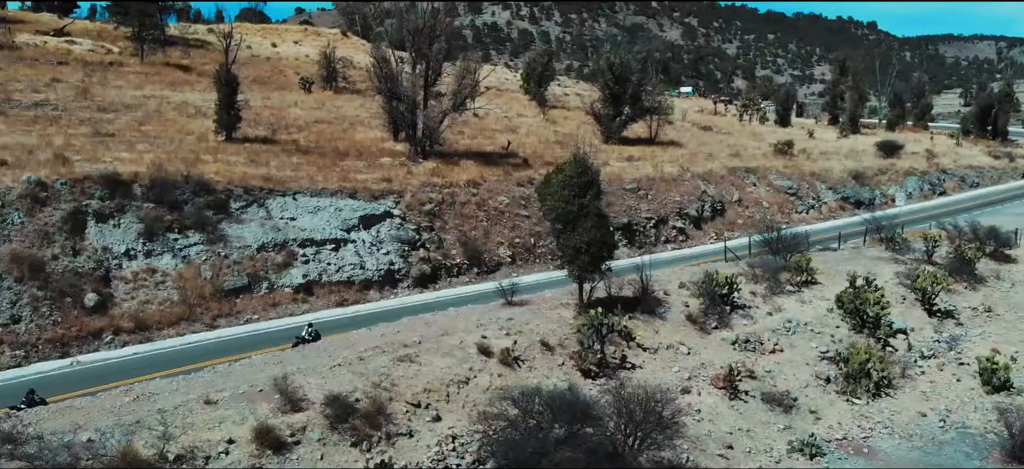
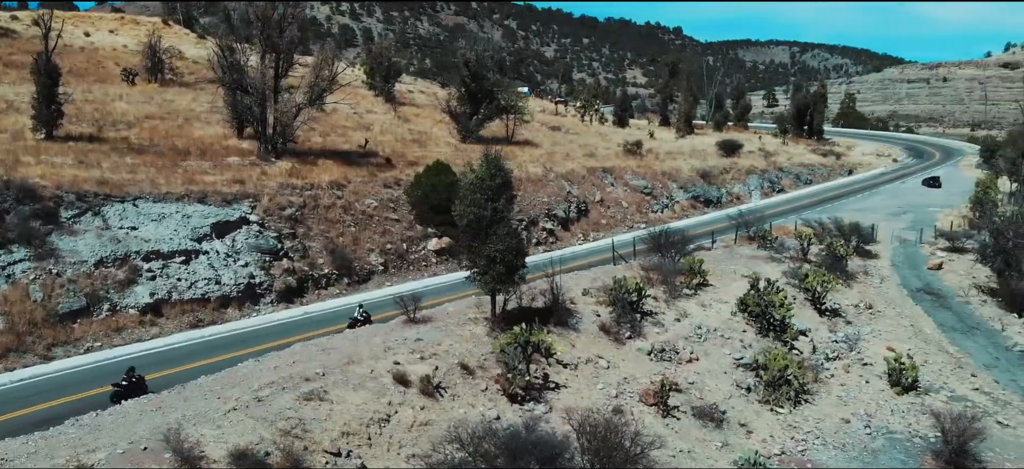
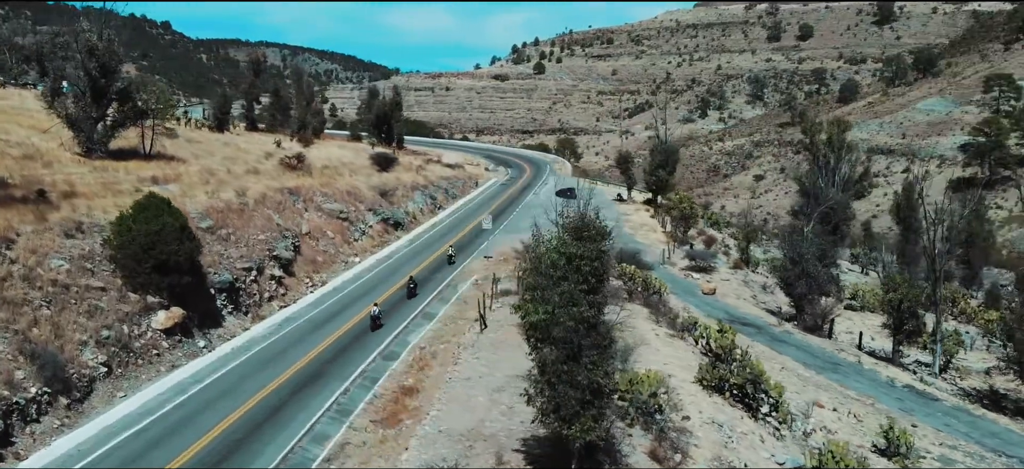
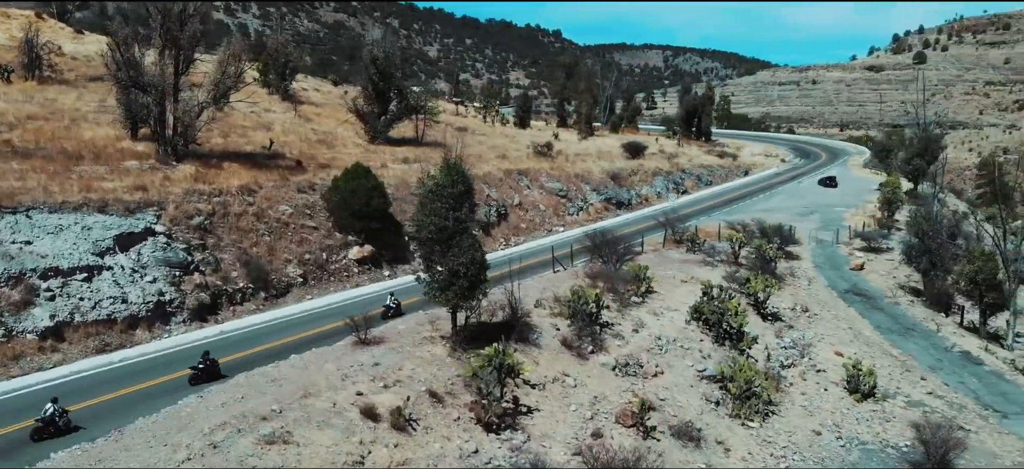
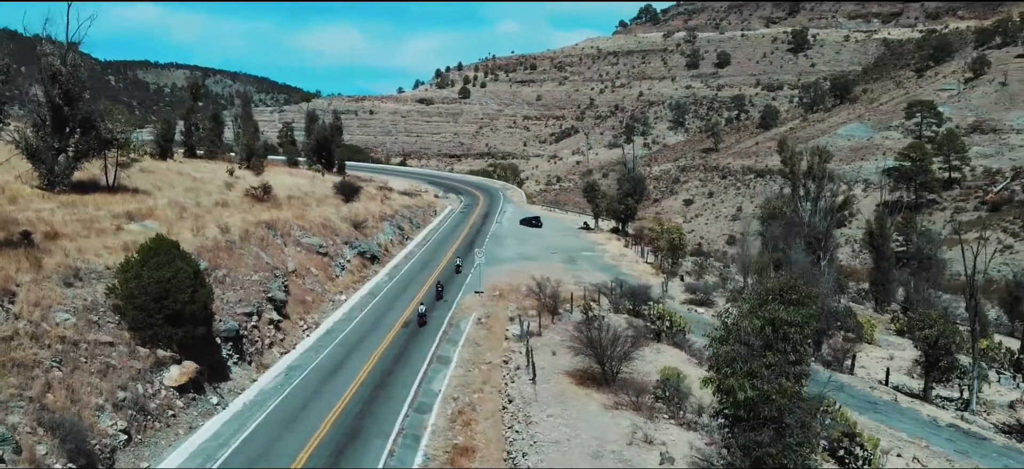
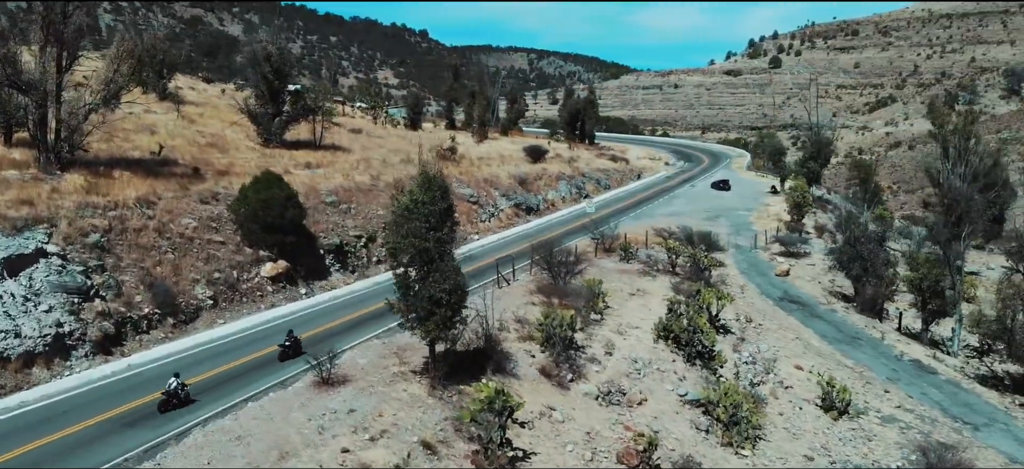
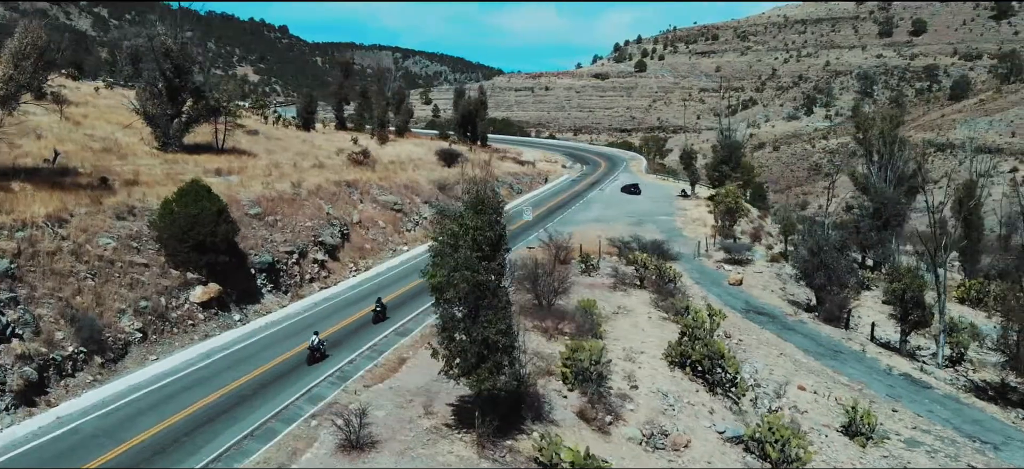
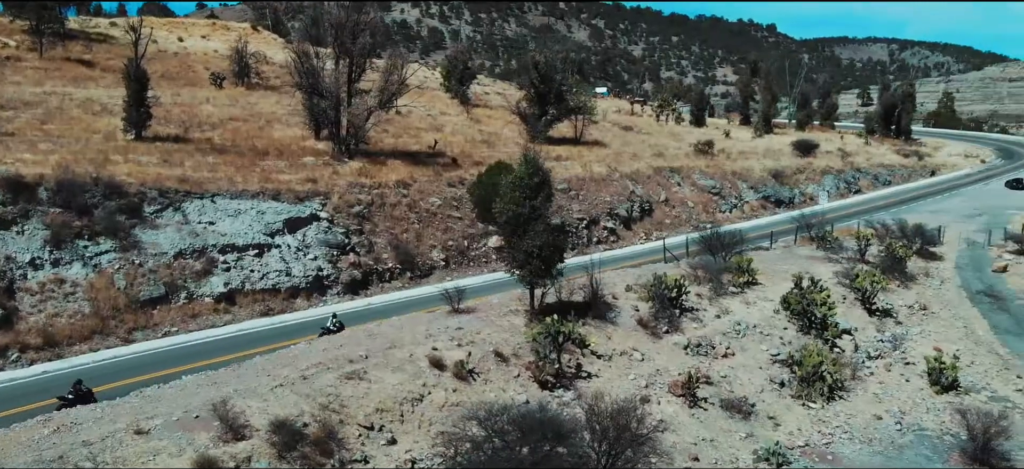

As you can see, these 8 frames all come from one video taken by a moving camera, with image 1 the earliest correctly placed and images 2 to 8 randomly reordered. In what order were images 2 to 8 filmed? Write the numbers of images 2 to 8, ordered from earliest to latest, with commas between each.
8, 2, 4, 6, 7, 3, 5
